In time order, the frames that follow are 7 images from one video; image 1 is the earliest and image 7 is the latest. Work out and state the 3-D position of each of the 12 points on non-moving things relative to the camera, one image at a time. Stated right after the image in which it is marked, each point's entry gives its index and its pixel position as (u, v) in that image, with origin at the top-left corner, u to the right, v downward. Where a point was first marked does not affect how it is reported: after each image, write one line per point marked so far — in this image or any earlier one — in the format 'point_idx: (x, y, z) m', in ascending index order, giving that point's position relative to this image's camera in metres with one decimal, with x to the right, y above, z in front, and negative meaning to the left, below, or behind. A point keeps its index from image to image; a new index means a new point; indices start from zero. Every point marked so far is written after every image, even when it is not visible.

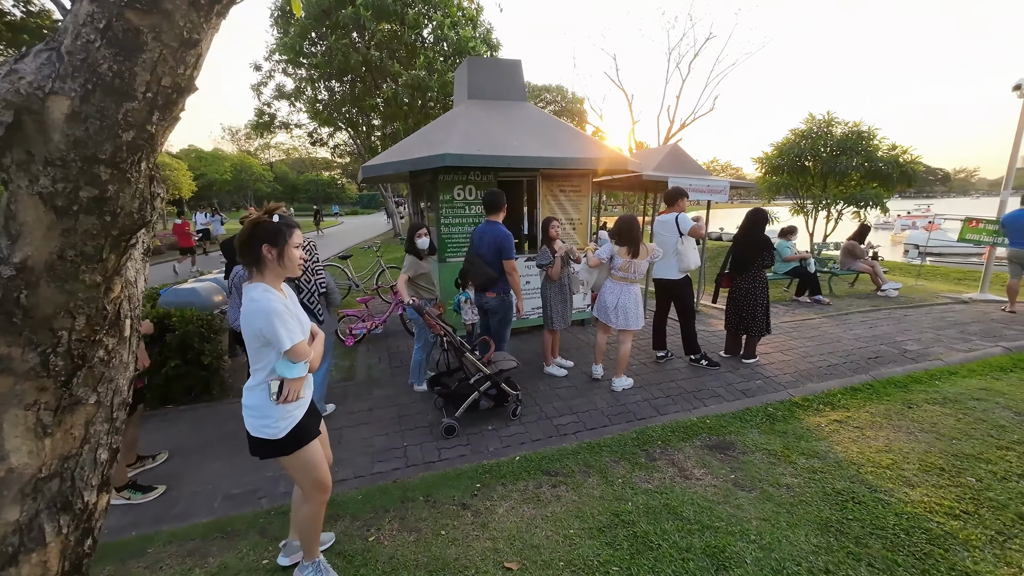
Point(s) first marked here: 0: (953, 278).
0: (+11.9, +0.3, +11.6) m
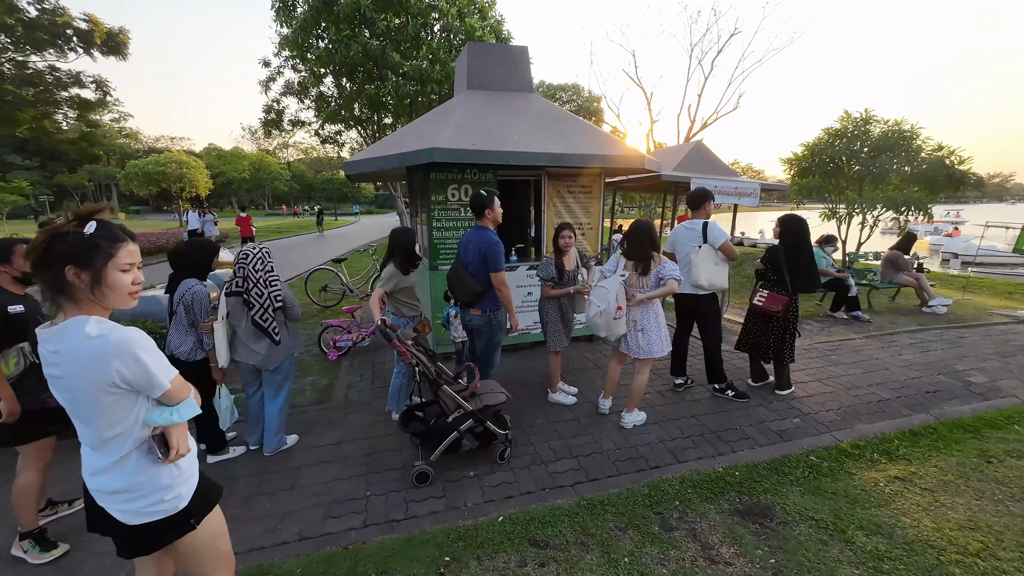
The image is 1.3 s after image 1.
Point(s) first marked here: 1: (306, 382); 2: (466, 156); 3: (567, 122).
0: (+12.1, -0.1, +10.5) m
1: (-2.4, -1.1, +5.0) m
2: (-0.5, +1.3, +4.2) m
3: (+0.7, +2.1, +5.3) m
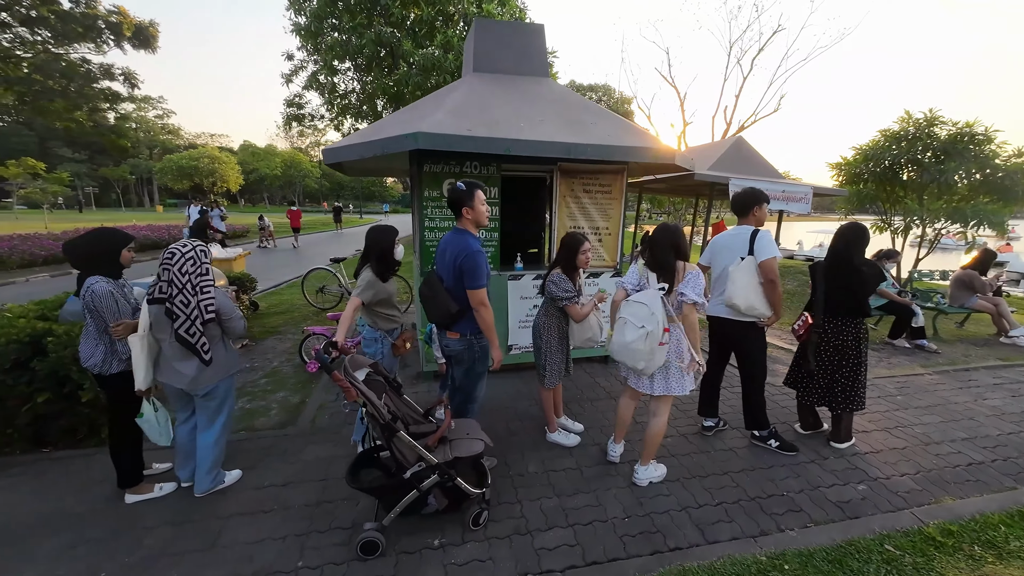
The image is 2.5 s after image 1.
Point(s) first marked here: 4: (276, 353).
0: (+12.3, -0.7, +9.2) m
1: (-2.4, -1.1, +4.4) m
2: (-0.4, +1.2, +3.5) m
3: (+0.8, +1.9, +4.6) m
4: (-3.1, -0.9, +5.6) m
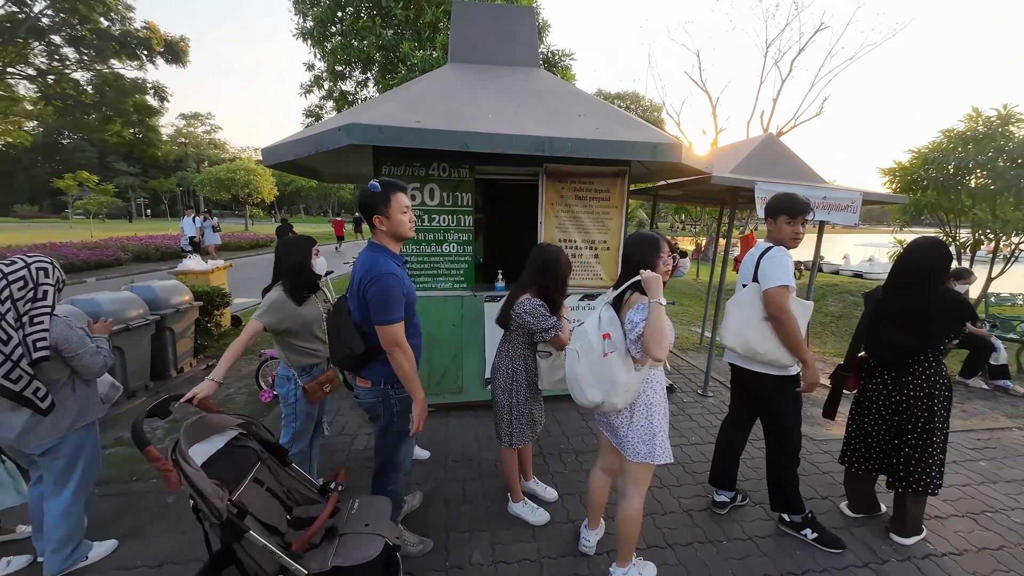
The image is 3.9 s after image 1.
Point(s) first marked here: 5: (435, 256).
0: (+12.4, -1.2, +7.5) m
1: (-2.7, -1.3, +3.8) m
2: (-0.7, +1.0, +2.9) m
3: (+0.6, +1.7, +3.8) m
4: (-3.3, -1.1, +5.1) m
5: (-0.7, +0.3, +3.9) m
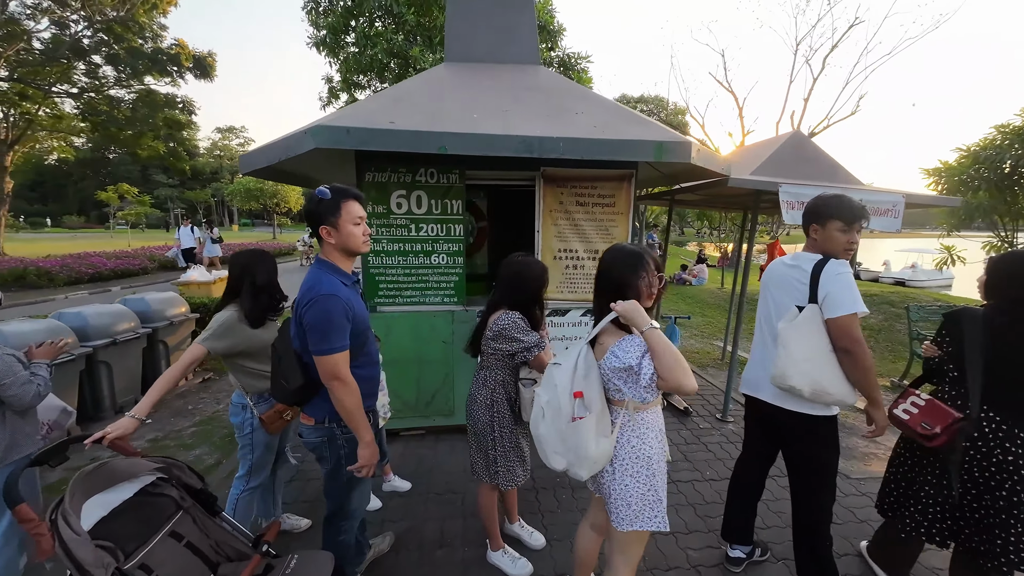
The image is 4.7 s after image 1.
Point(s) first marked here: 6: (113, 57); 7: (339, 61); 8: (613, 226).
0: (+12.5, -1.4, +6.5) m
1: (-2.7, -1.4, +3.6) m
2: (-0.8, +0.9, +2.6) m
3: (+0.5, +1.6, +3.5) m
4: (-3.2, -1.2, +4.9) m
5: (-0.8, +0.2, +3.6) m
6: (-12.0, +7.0, +13.0) m
7: (-4.0, +5.3, +10.0) m
8: (+0.9, +0.5, +3.7) m
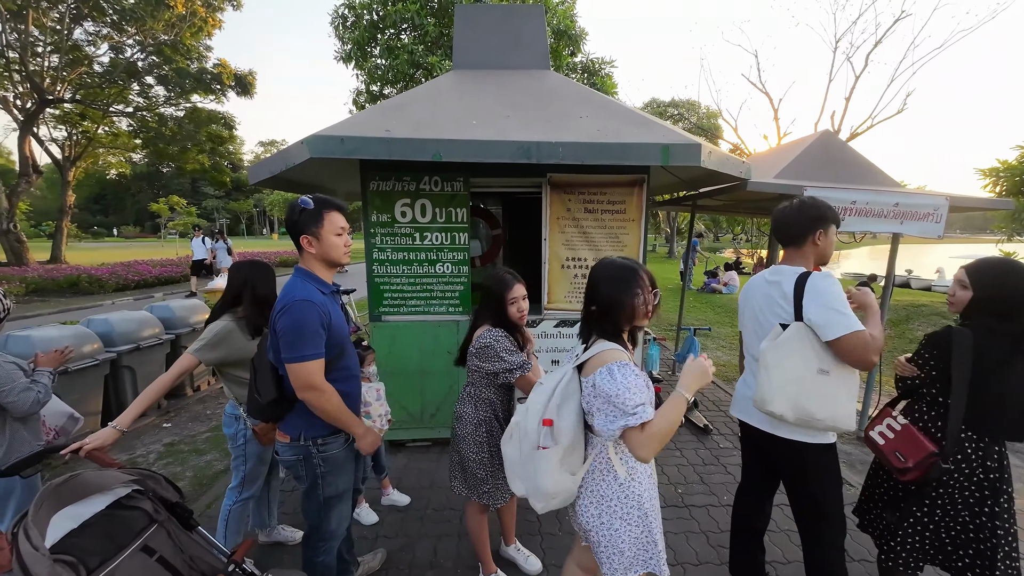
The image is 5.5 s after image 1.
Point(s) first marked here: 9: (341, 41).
0: (+12.7, -1.5, +5.5) m
1: (-2.7, -1.5, +3.7) m
2: (-0.9, +0.9, +2.6) m
3: (+0.5, +1.5, +3.4) m
4: (-3.1, -1.3, +5.0) m
5: (-0.7, +0.1, +3.6) m
6: (-11.2, +6.8, +13.9) m
7: (-3.5, +5.1, +10.2) m
8: (+0.9, +0.5, +3.6) m
9: (-4.1, +6.0, +10.4) m
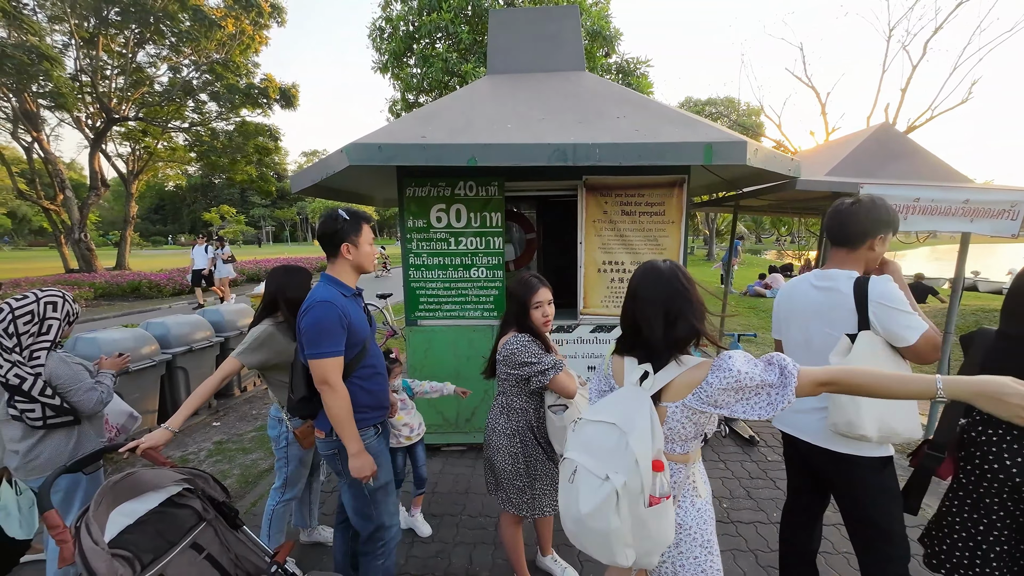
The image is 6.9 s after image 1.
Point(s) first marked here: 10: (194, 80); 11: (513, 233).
0: (+13.1, -1.6, +4.4) m
1: (-2.4, -1.5, +3.8) m
2: (-0.6, +0.8, +2.6) m
3: (+0.8, +1.4, +3.3) m
4: (-2.7, -1.3, +5.2) m
5: (-0.4, +0.1, +3.6) m
6: (-10.1, +6.6, +14.7) m
7: (-2.7, +5.0, +10.4) m
8: (+1.2, +0.4, +3.5) m
9: (-3.3, +5.9, +10.7) m
10: (-10.8, +7.0, +14.5) m
11: (0.0, +0.5, +3.9) m
